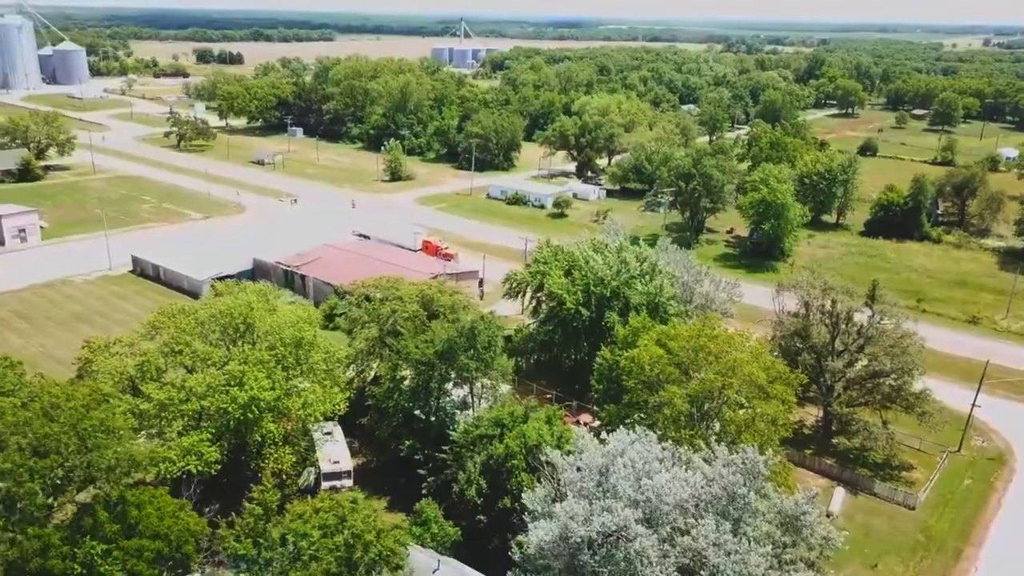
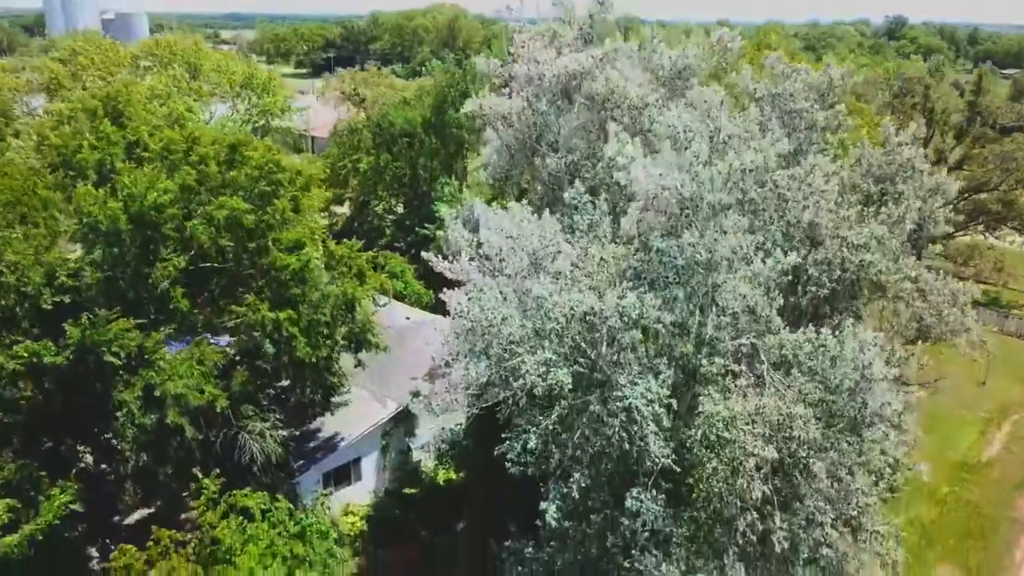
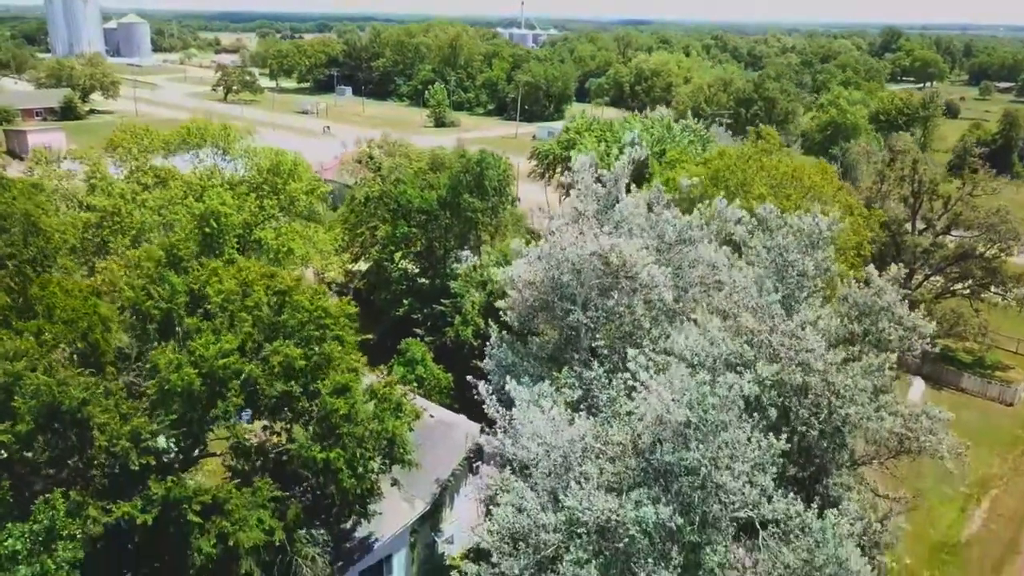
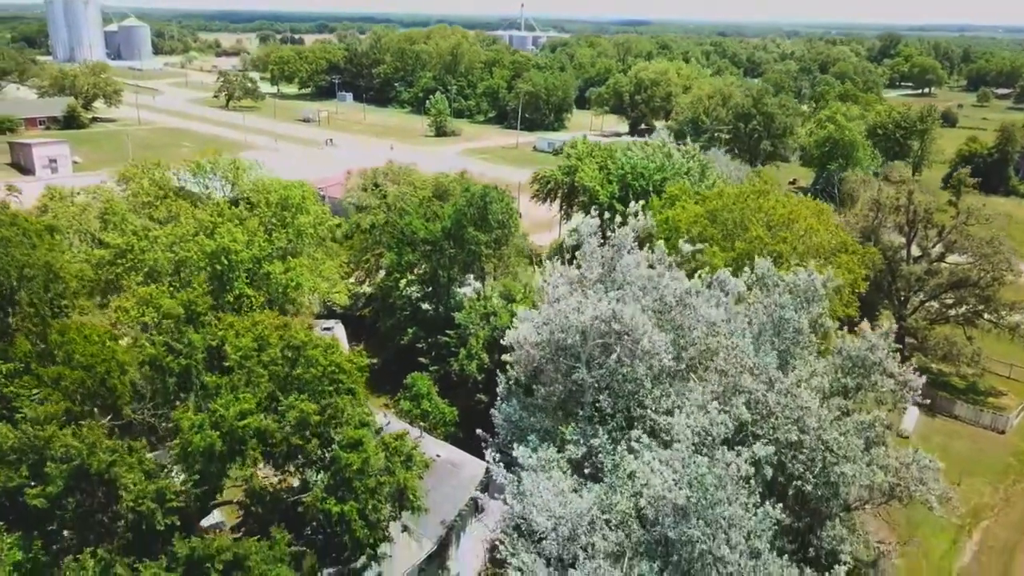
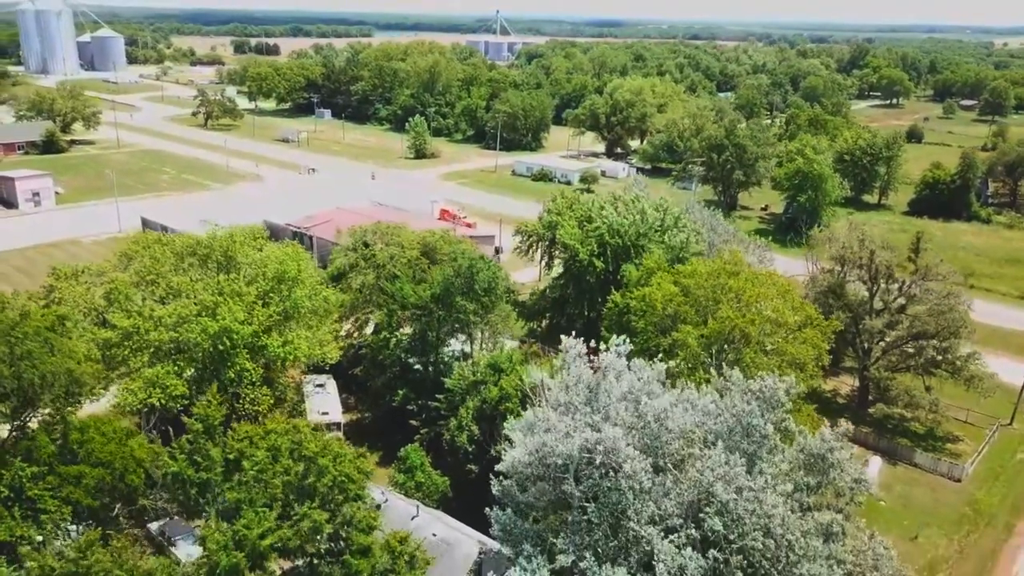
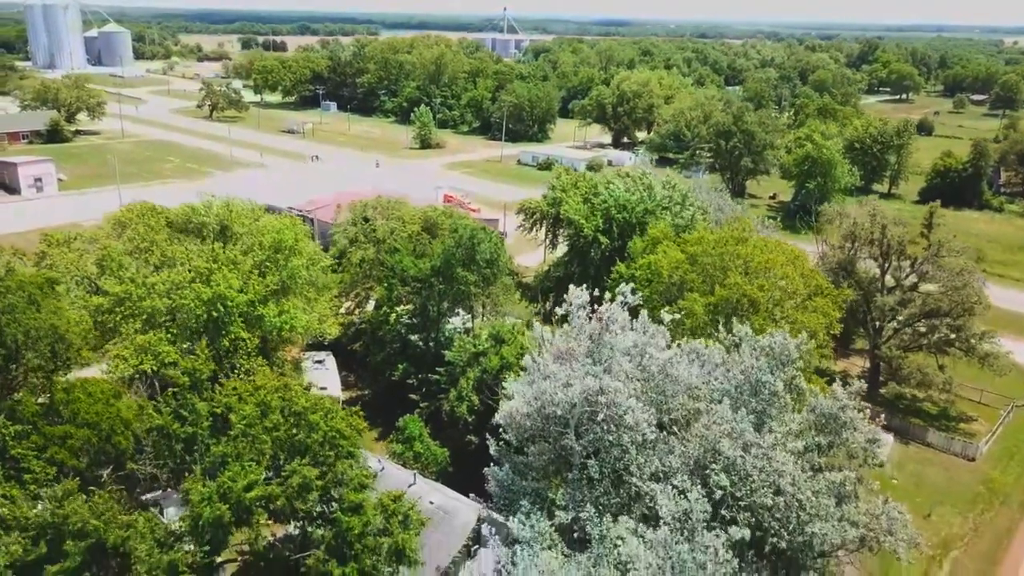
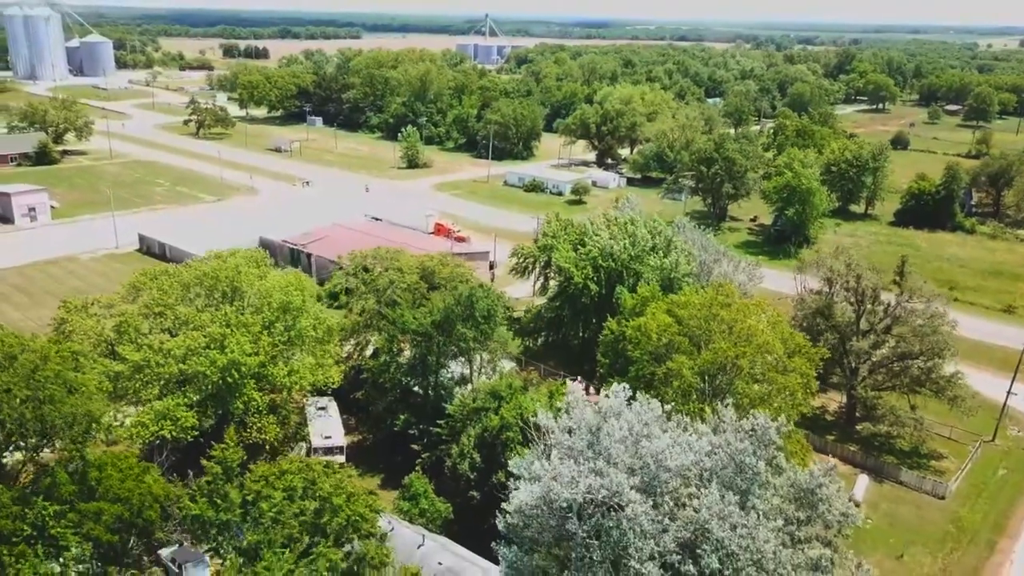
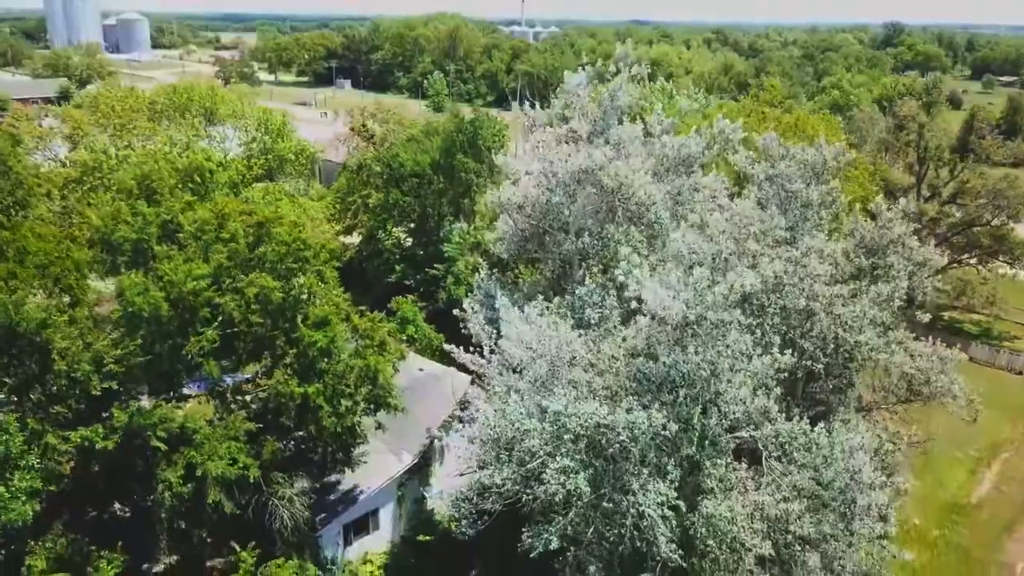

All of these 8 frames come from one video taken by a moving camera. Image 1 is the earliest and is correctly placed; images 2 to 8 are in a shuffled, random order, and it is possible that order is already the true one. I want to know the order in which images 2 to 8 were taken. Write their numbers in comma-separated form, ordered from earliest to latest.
7, 5, 6, 4, 3, 8, 2
